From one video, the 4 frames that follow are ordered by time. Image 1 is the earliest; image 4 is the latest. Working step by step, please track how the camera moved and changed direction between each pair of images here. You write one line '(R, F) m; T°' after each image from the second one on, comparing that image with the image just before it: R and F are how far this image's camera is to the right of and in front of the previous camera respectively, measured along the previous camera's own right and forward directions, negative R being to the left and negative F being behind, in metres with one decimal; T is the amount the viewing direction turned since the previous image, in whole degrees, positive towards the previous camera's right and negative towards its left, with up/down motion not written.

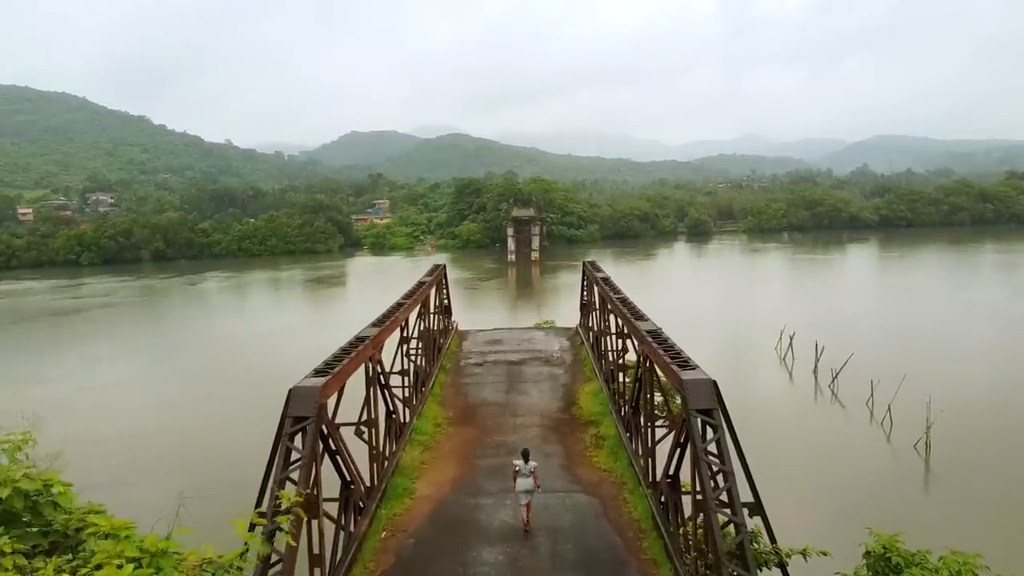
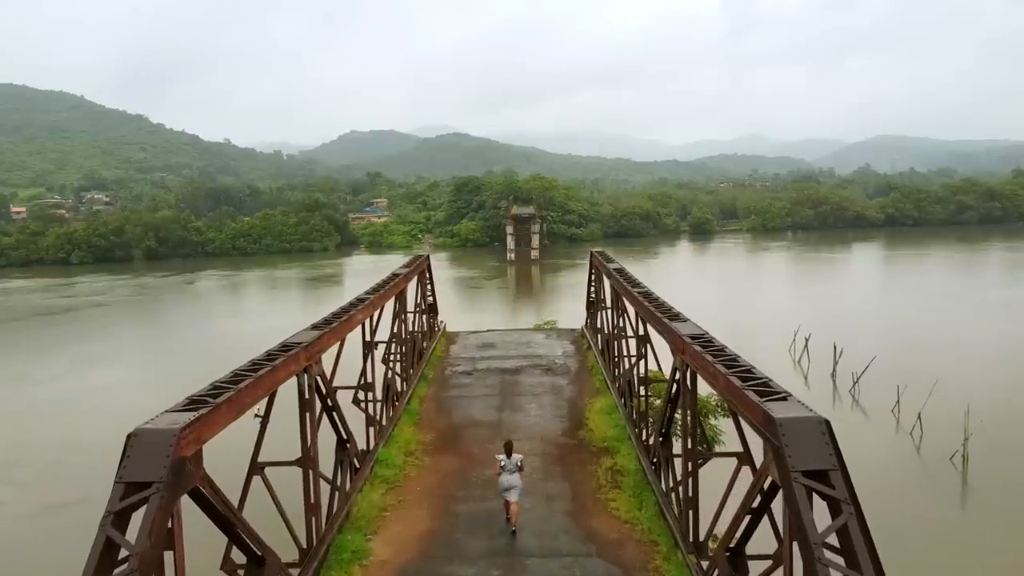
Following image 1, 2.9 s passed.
(+0.1, +2.0) m; 0°
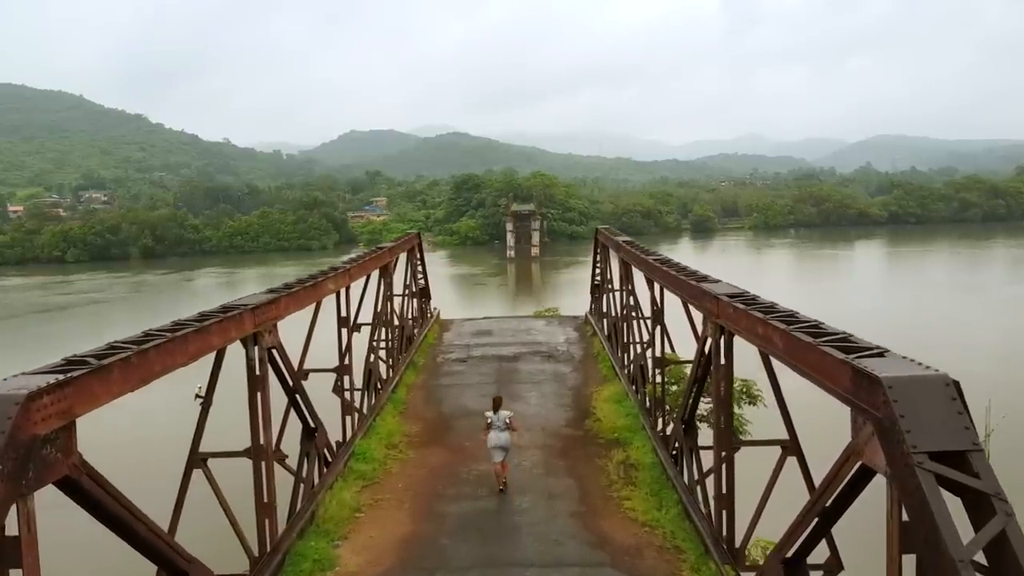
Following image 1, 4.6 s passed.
(0.0, +0.9) m; 0°
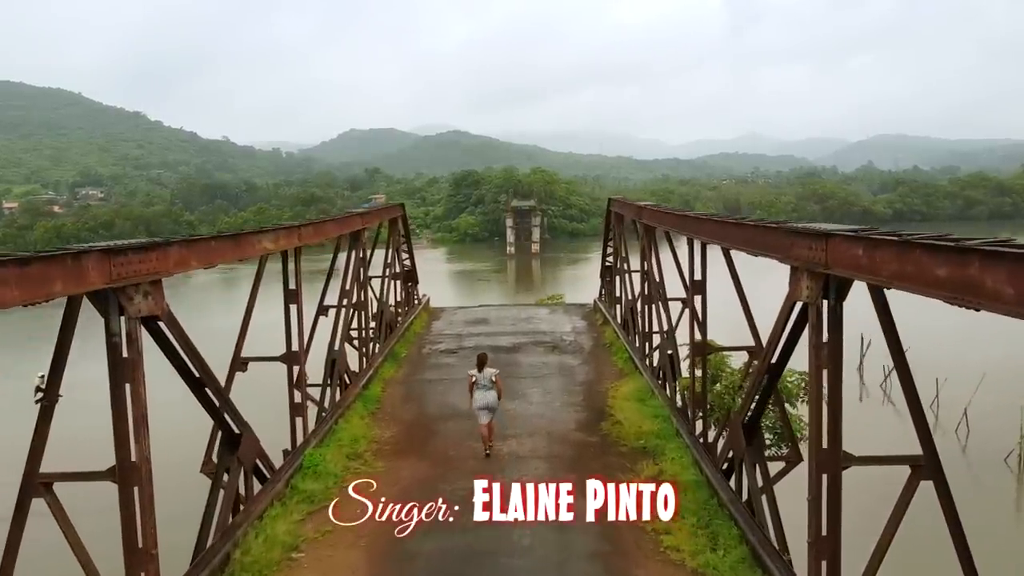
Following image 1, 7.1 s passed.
(0.0, +1.4) m; 0°
